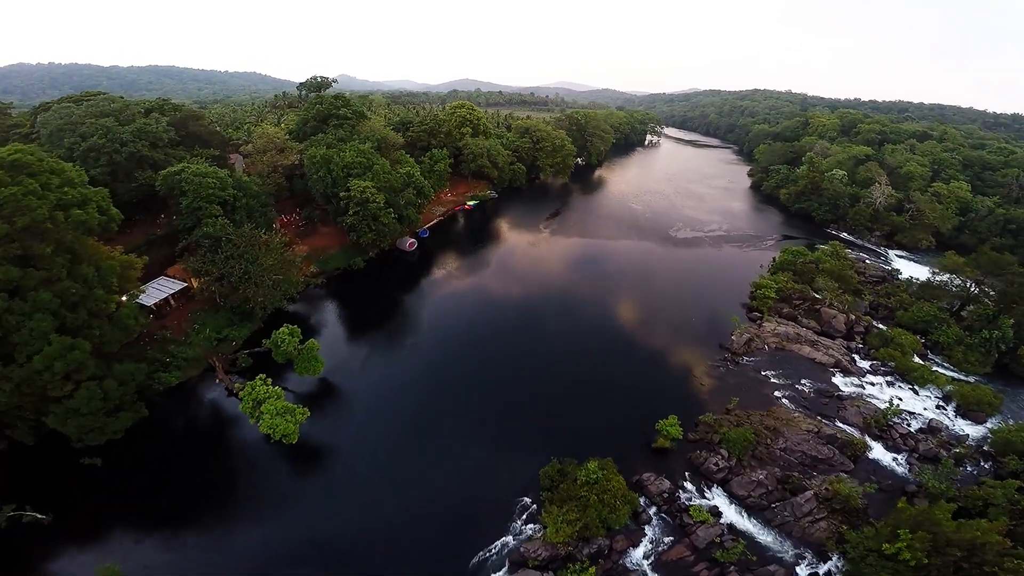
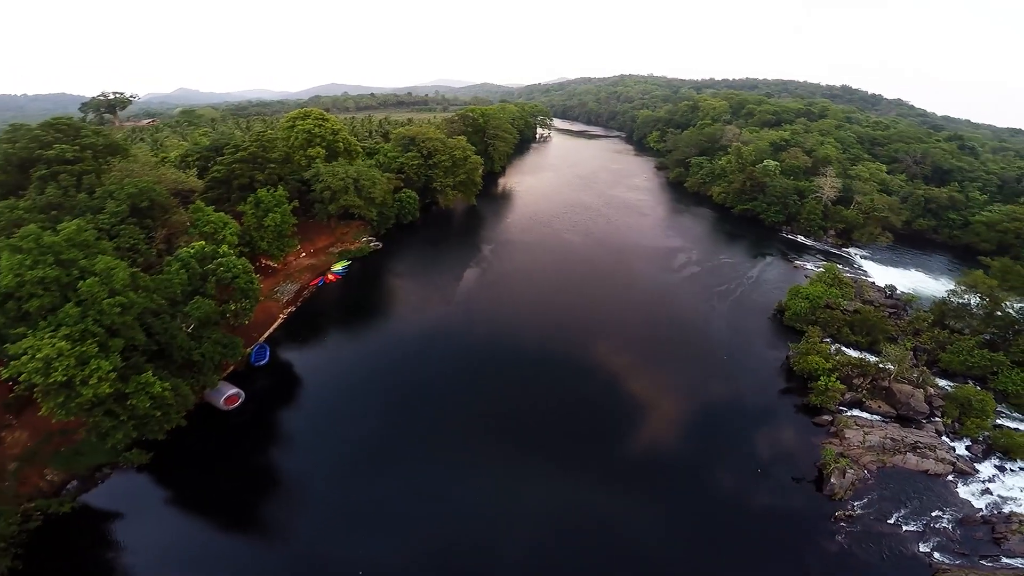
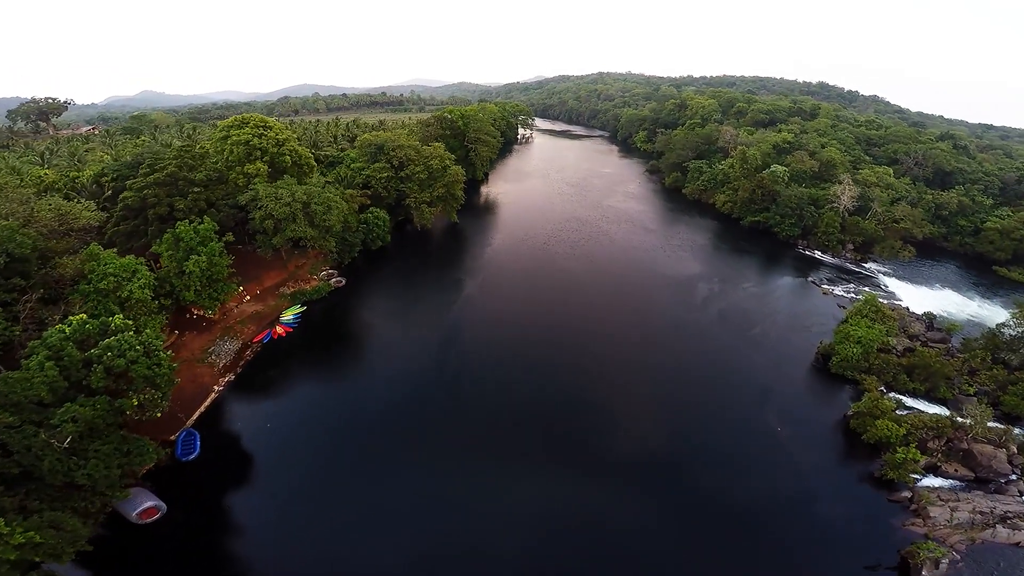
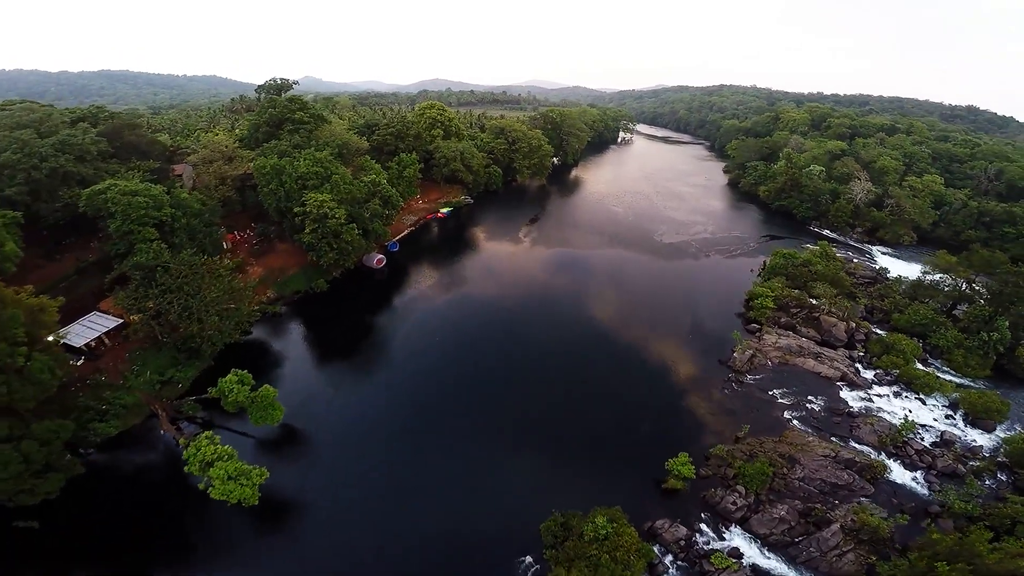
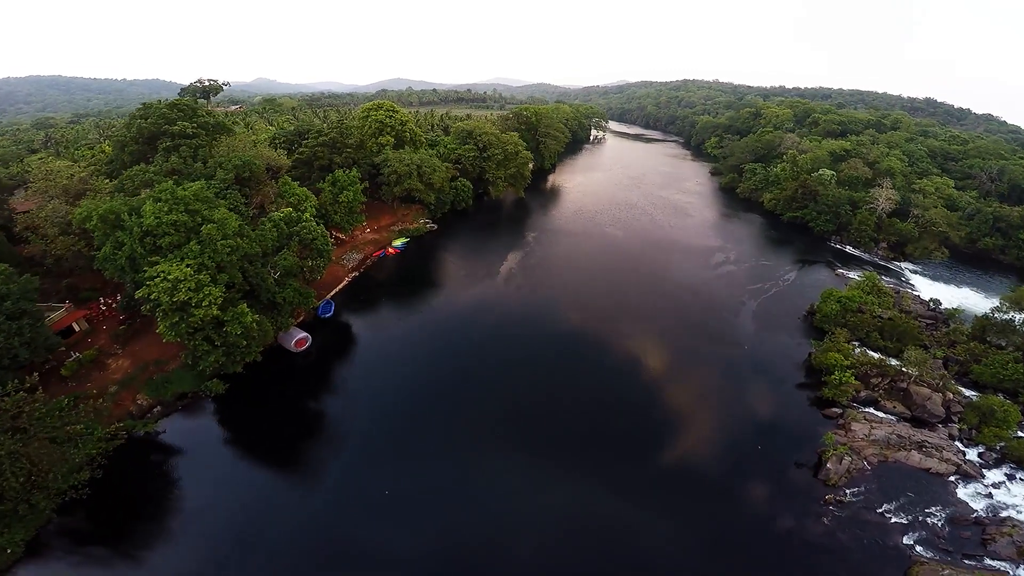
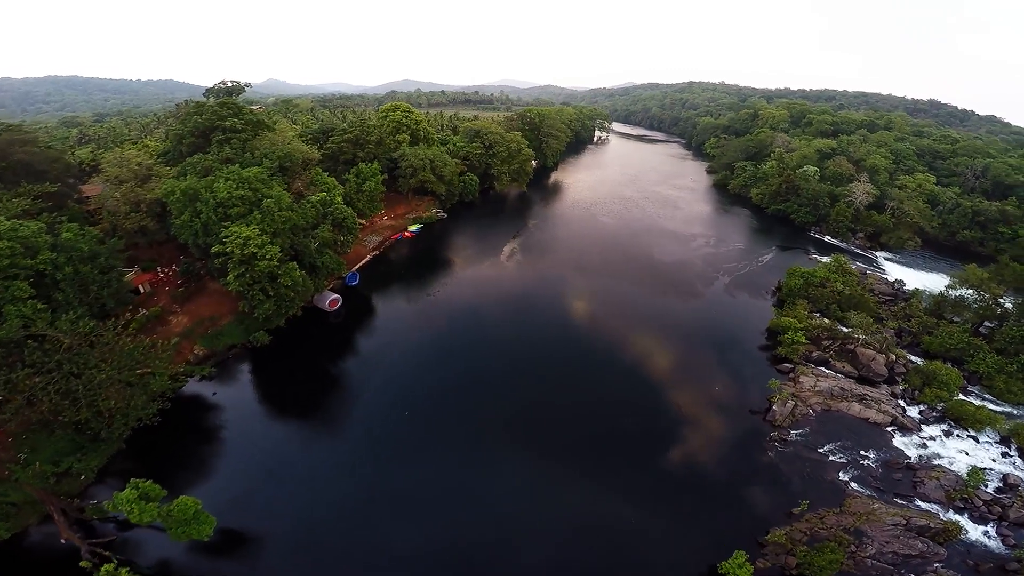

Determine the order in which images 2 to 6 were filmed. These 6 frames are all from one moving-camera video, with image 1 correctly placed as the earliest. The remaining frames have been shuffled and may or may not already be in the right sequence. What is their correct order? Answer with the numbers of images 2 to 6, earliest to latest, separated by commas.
4, 6, 5, 2, 3
